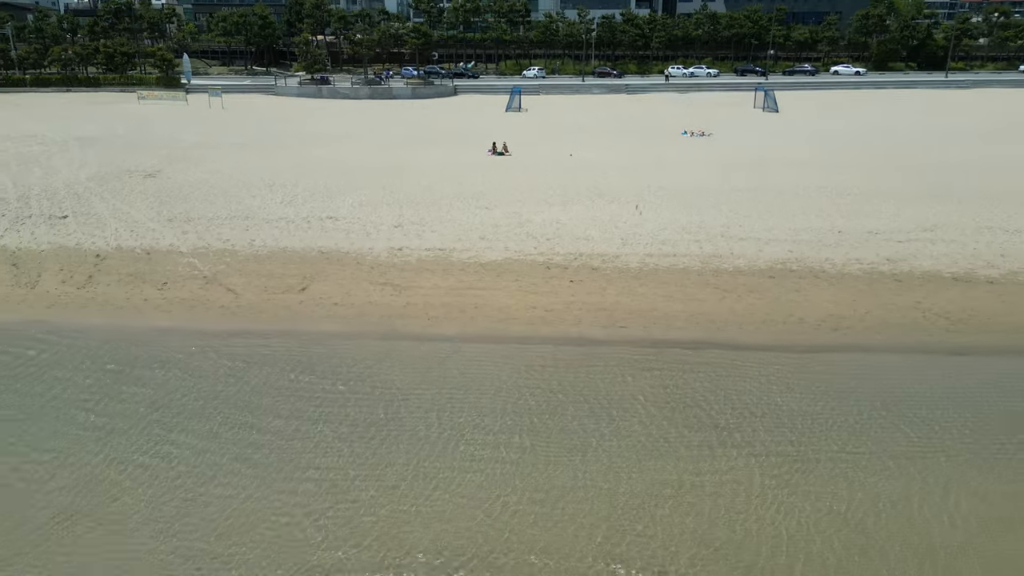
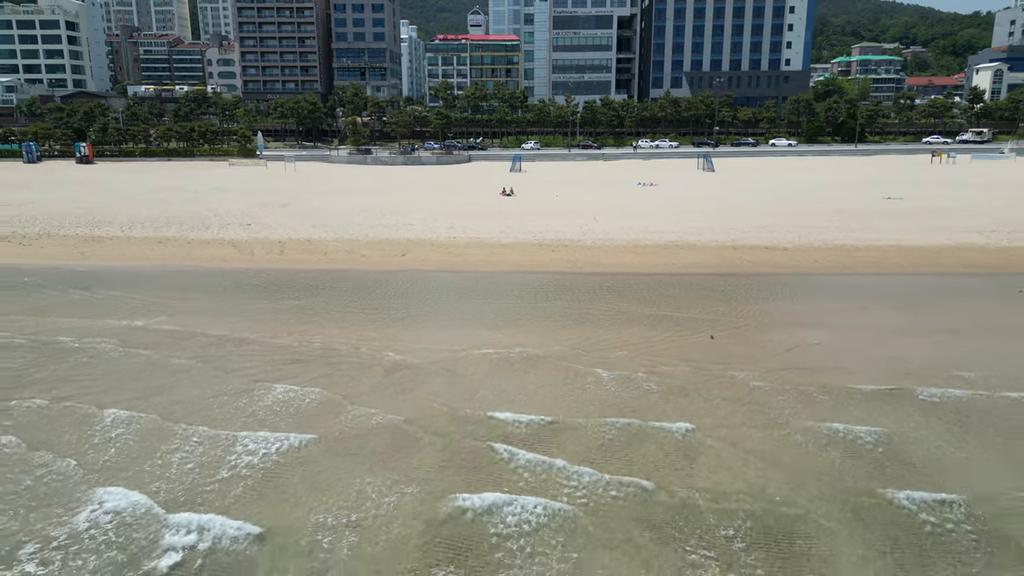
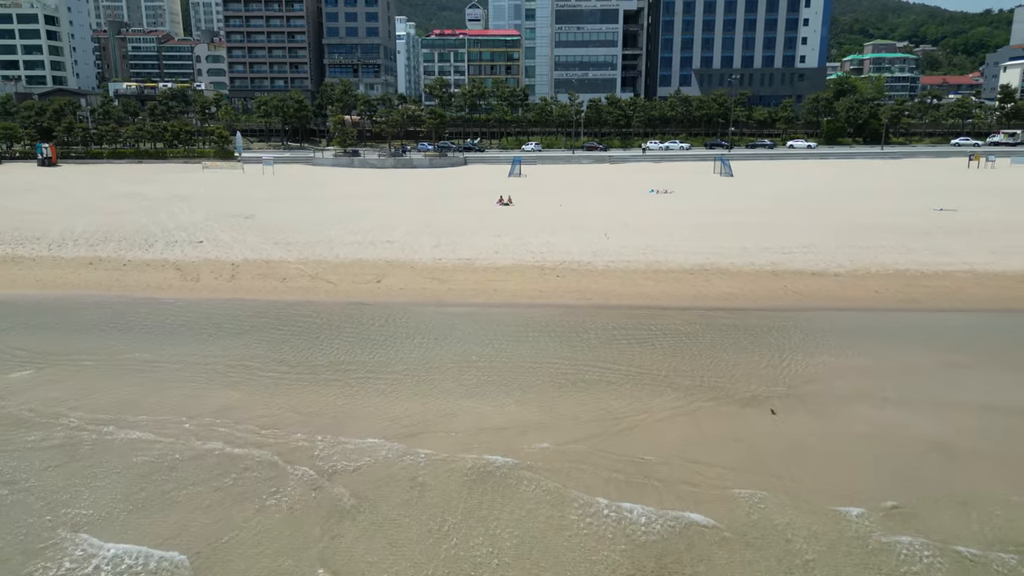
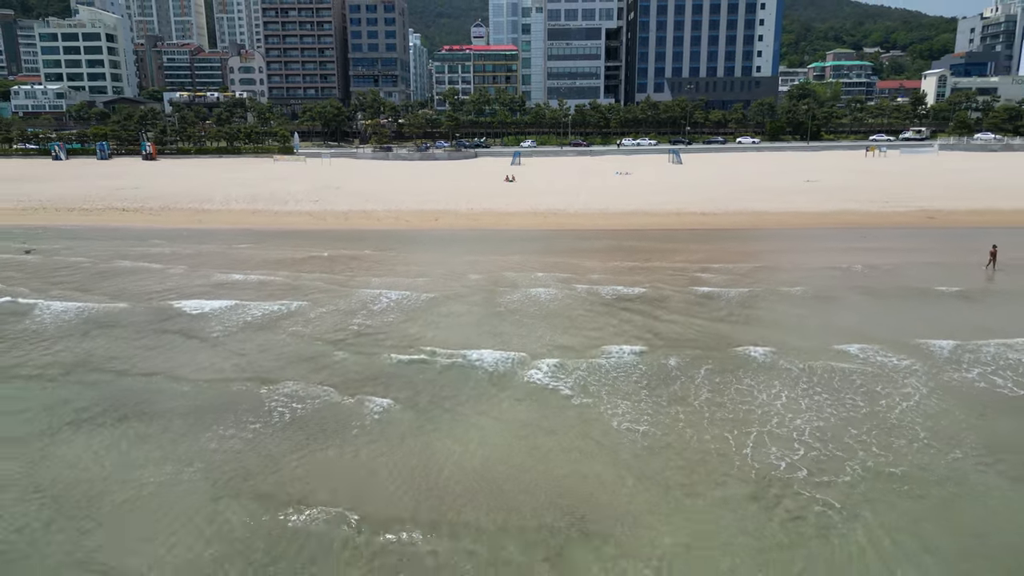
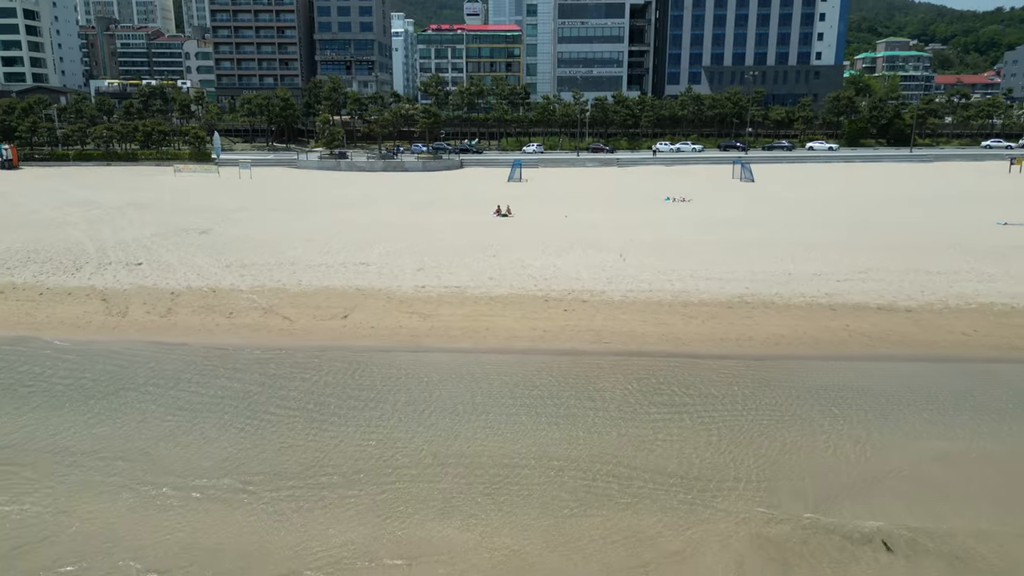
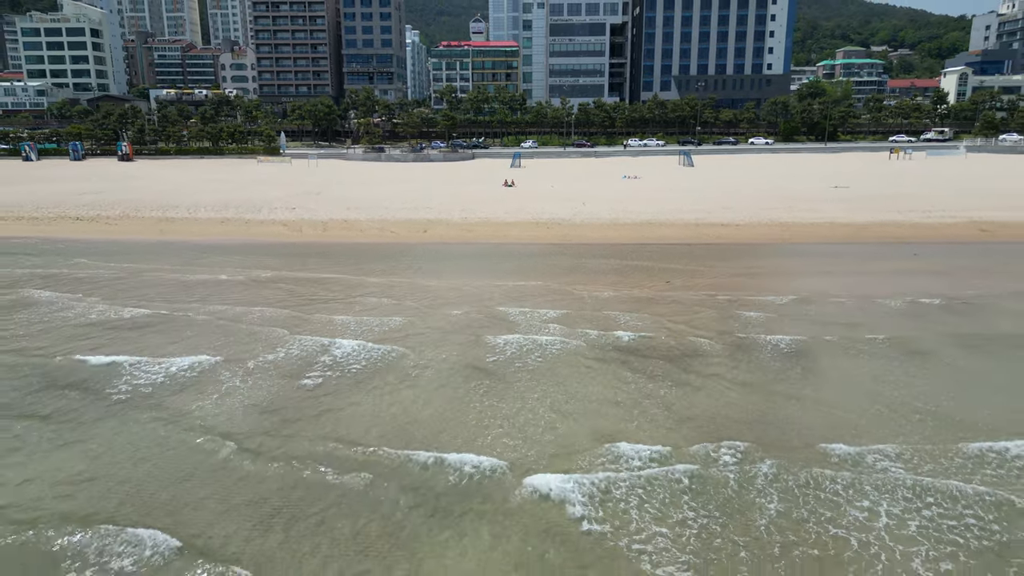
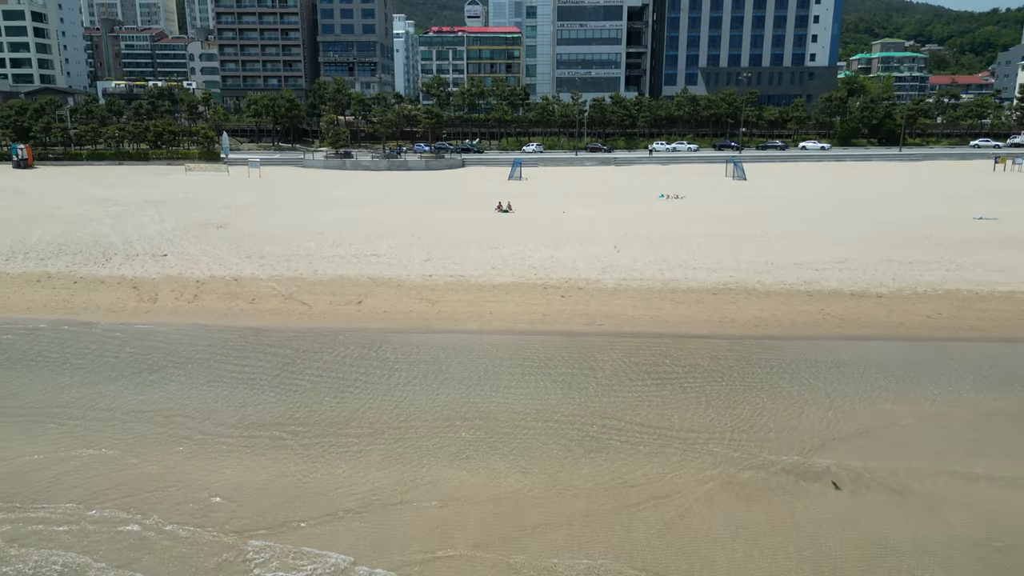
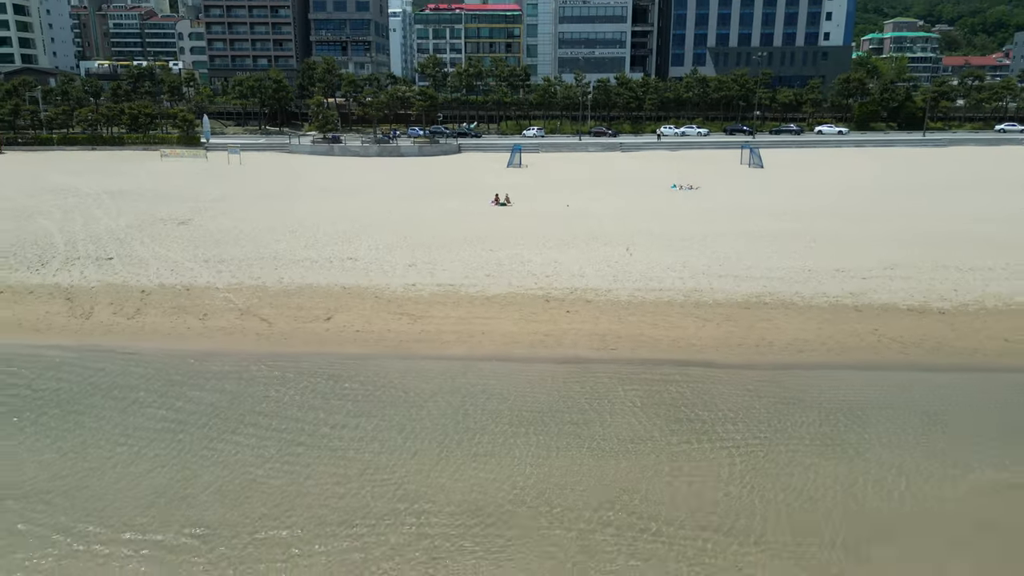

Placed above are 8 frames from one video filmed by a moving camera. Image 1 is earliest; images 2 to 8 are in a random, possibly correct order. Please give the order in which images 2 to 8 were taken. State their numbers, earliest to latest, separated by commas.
8, 5, 7, 3, 2, 6, 4
